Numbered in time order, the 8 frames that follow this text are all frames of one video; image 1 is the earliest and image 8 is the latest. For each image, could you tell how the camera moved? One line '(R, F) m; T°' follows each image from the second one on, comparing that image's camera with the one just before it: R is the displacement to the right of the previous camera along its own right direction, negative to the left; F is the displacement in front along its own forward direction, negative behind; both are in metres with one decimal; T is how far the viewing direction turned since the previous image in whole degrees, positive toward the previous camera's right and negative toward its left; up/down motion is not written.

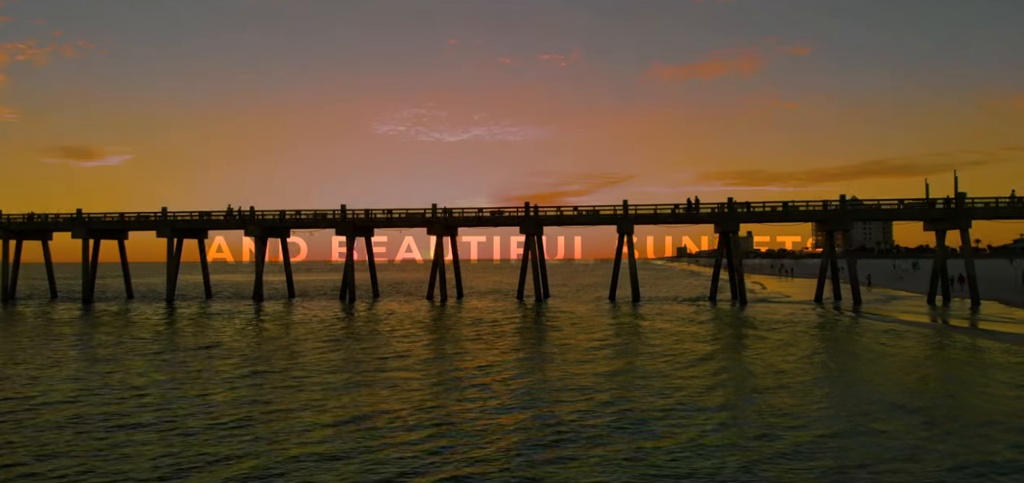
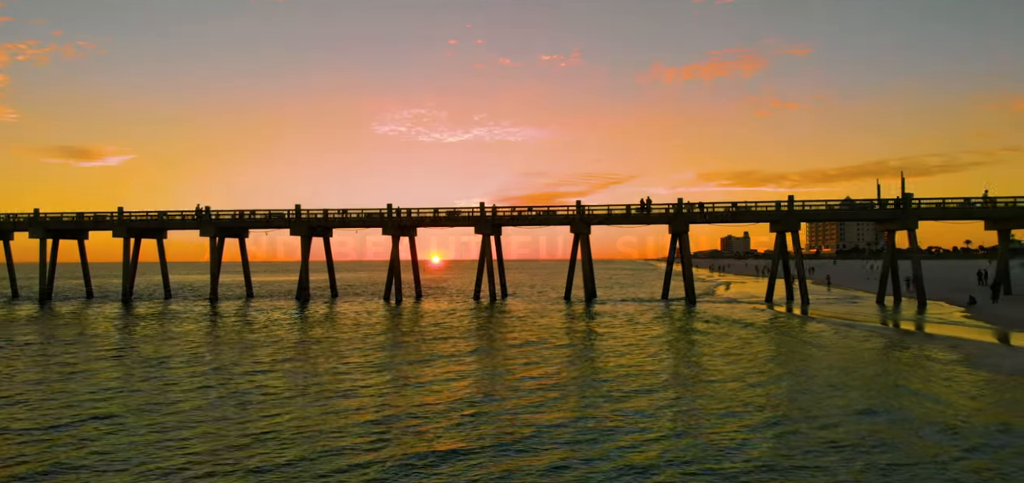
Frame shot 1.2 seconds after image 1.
(+1.7, +0.2) m; +1°
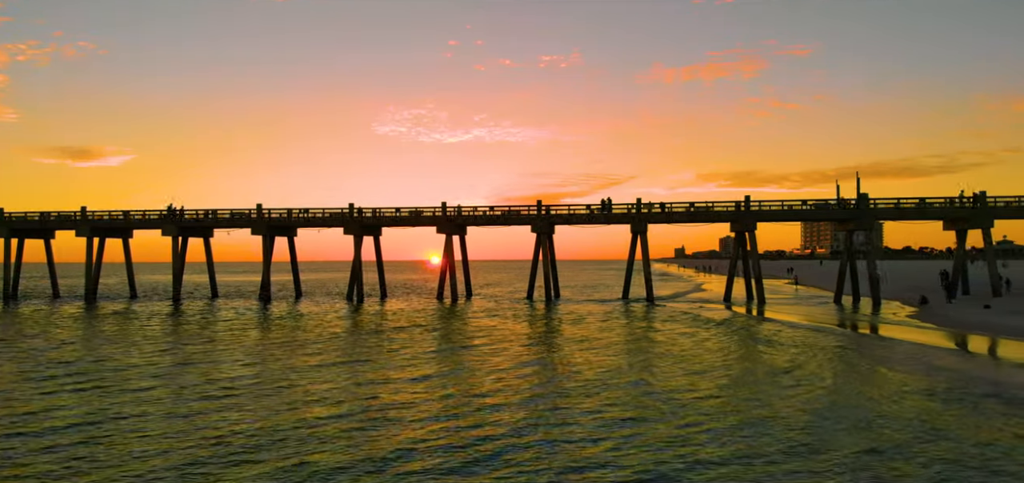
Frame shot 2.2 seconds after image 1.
(+1.4, +0.1) m; +1°
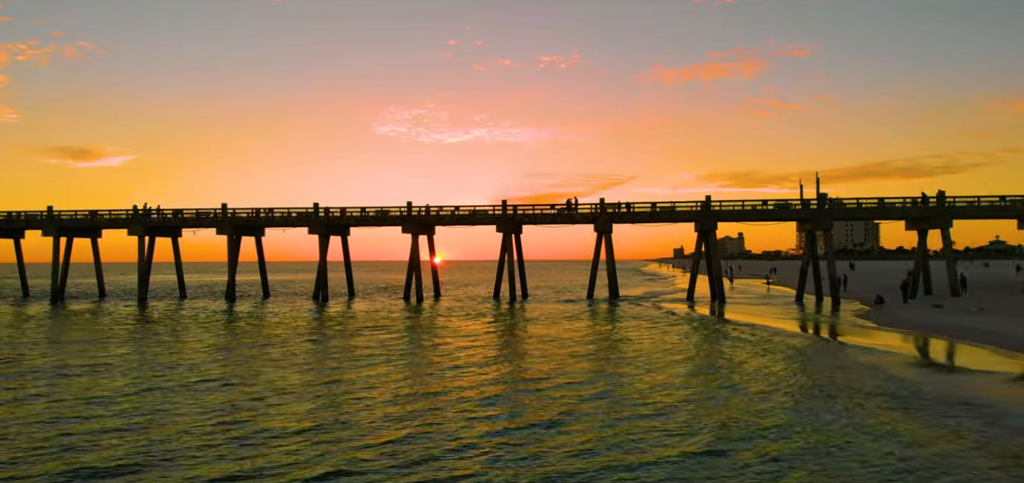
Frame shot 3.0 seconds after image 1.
(+1.2, +0.1) m; +1°
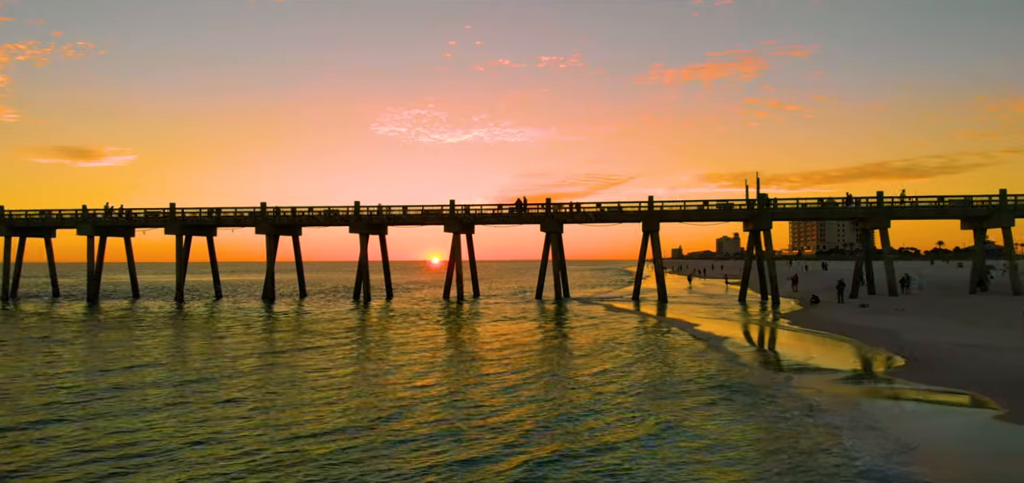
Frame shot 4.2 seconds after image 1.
(+1.9, 0.0) m; +1°
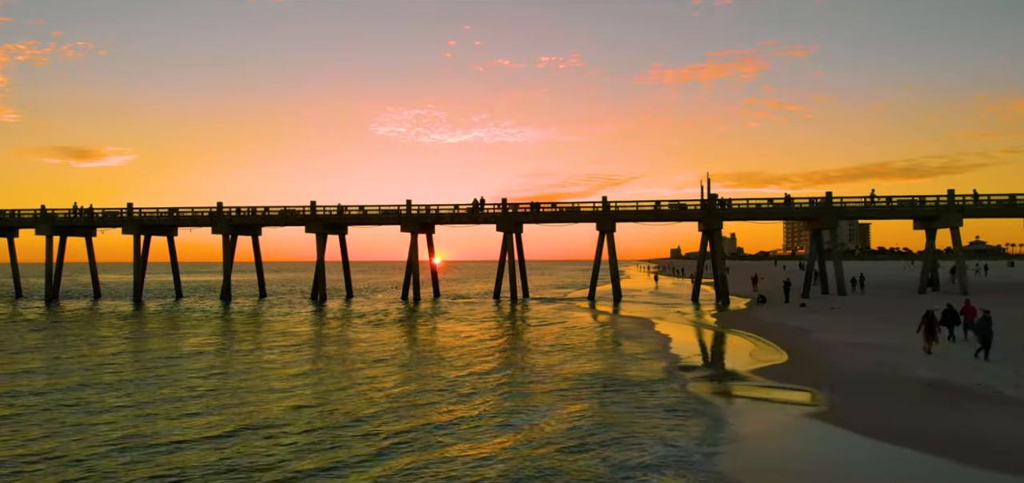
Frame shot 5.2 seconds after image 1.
(+1.6, 0.0) m; +1°
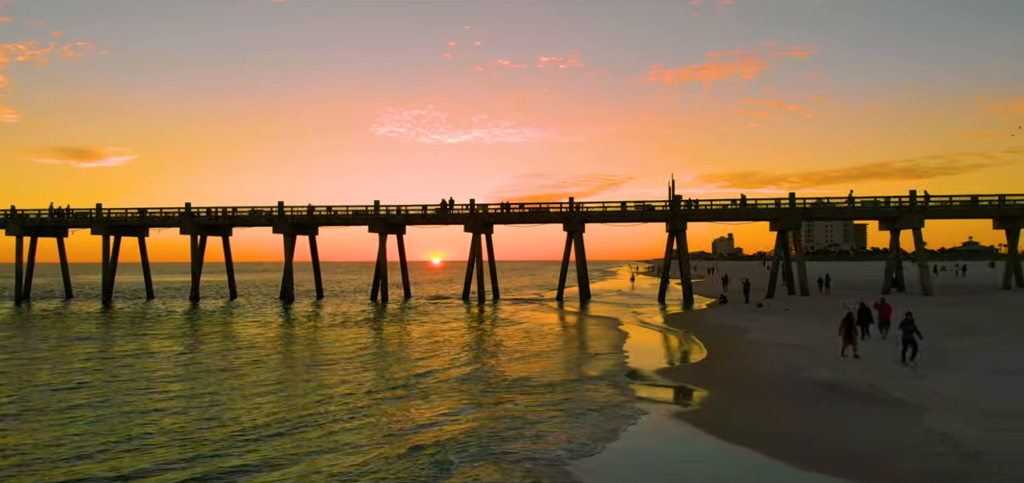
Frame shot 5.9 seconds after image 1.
(+1.2, 0.0) m; 0°
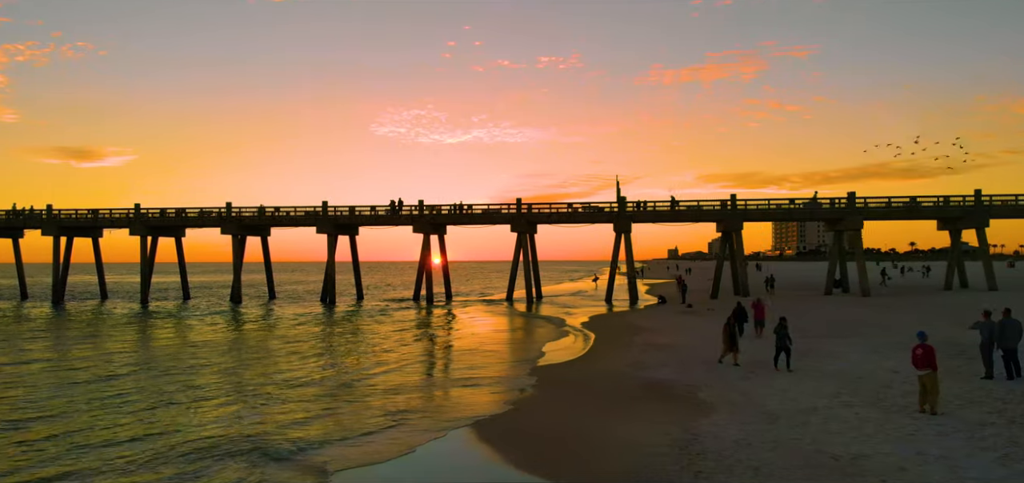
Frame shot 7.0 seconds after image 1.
(+1.8, -0.1) m; +1°
